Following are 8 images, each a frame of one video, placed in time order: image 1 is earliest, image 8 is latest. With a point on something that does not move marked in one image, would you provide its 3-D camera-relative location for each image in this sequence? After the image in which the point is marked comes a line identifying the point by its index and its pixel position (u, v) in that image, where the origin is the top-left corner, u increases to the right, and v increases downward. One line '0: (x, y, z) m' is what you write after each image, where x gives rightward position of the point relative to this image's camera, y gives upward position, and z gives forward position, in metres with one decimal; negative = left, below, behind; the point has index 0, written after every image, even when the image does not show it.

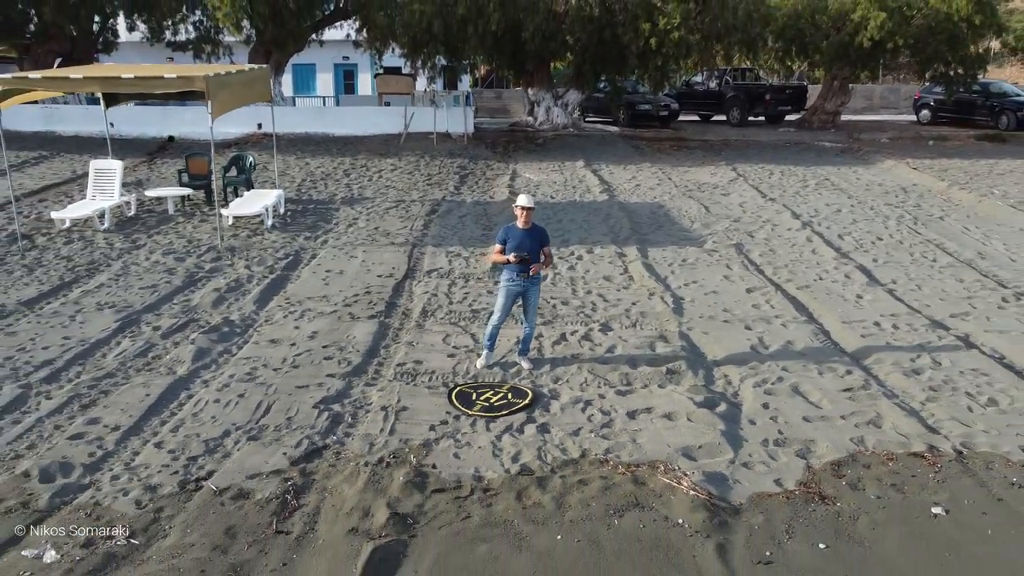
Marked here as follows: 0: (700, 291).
0: (+1.6, 0.0, +6.9) m
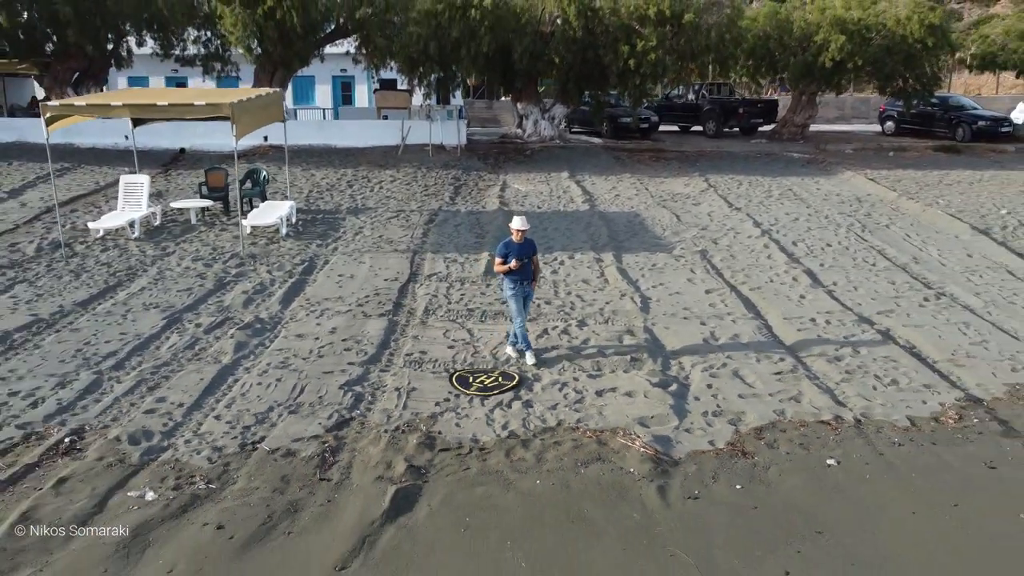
0: (+1.5, 0.0, +8.0) m
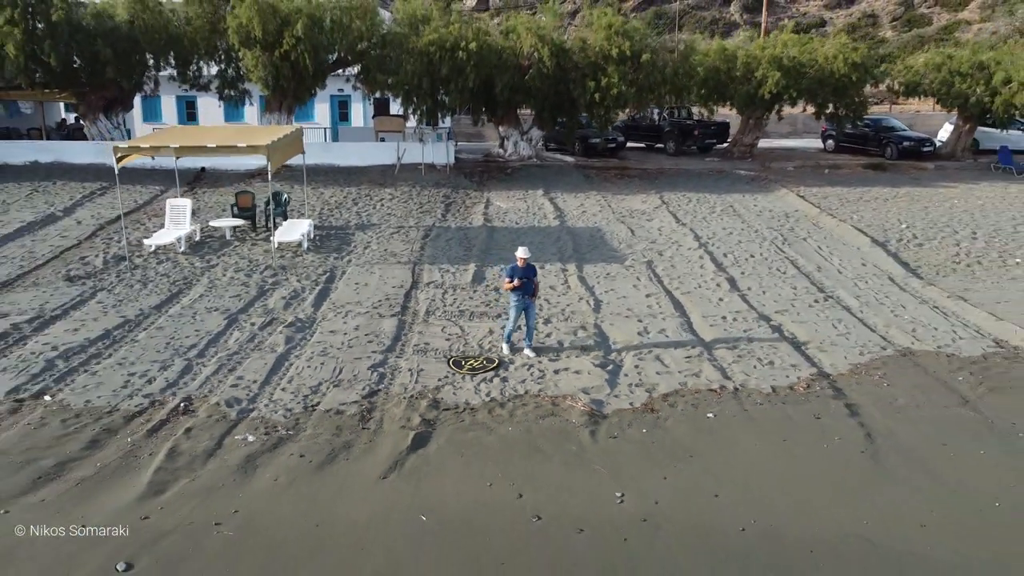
0: (+1.3, -0.1, +10.1) m
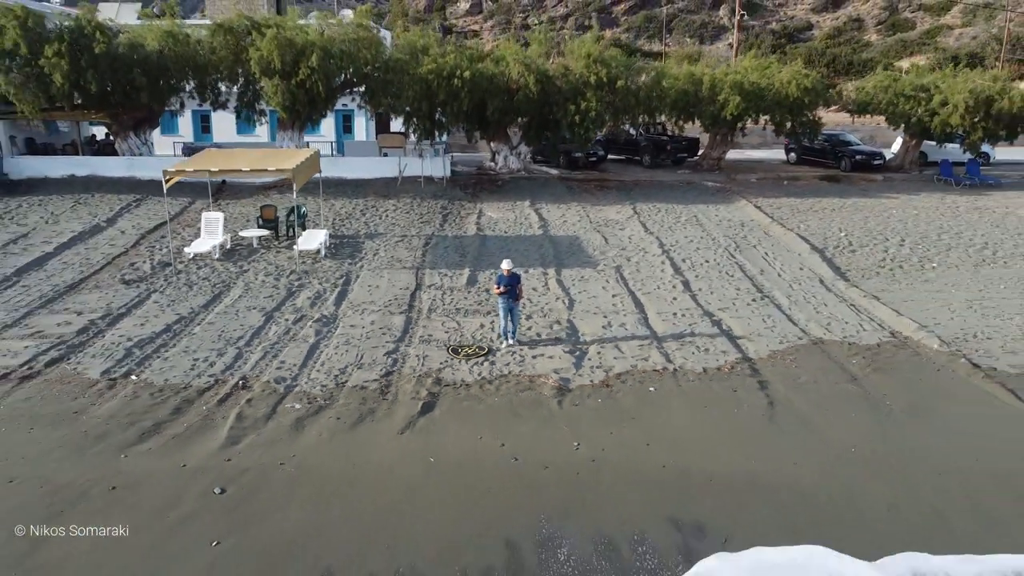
0: (+1.1, -0.1, +12.1) m
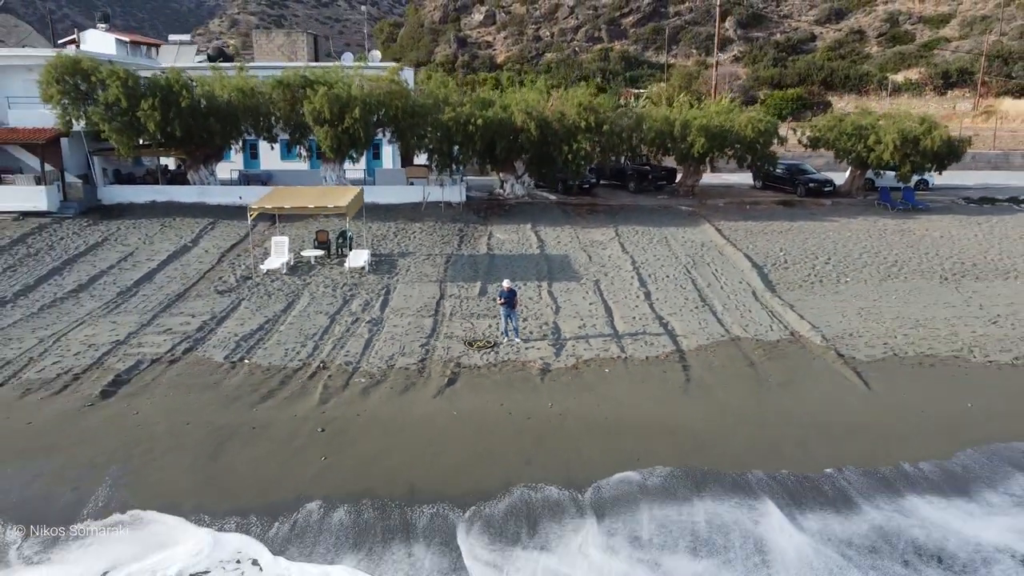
0: (+1.1, -0.3, +15.9) m
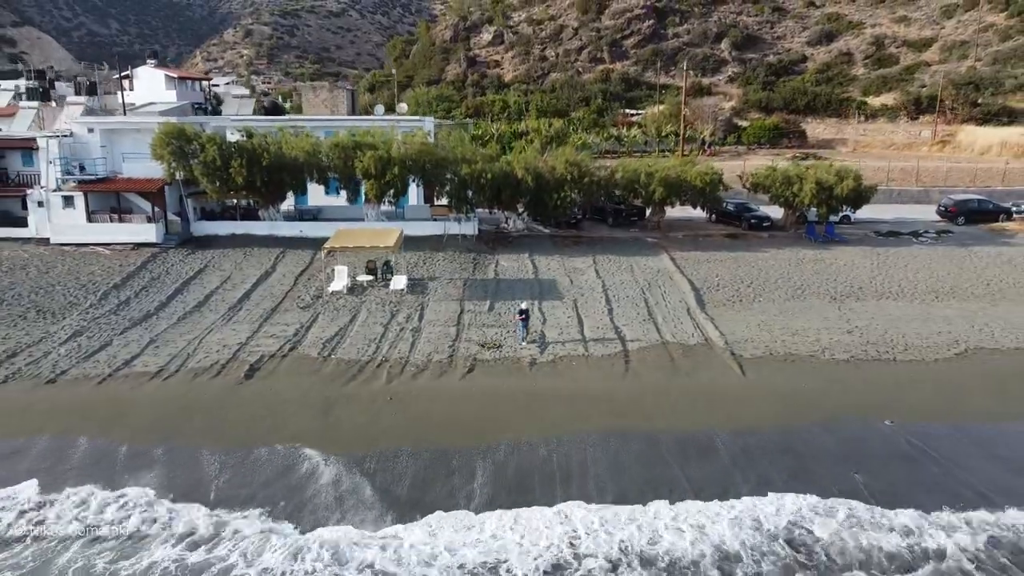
0: (+1.1, -0.8, +22.2) m
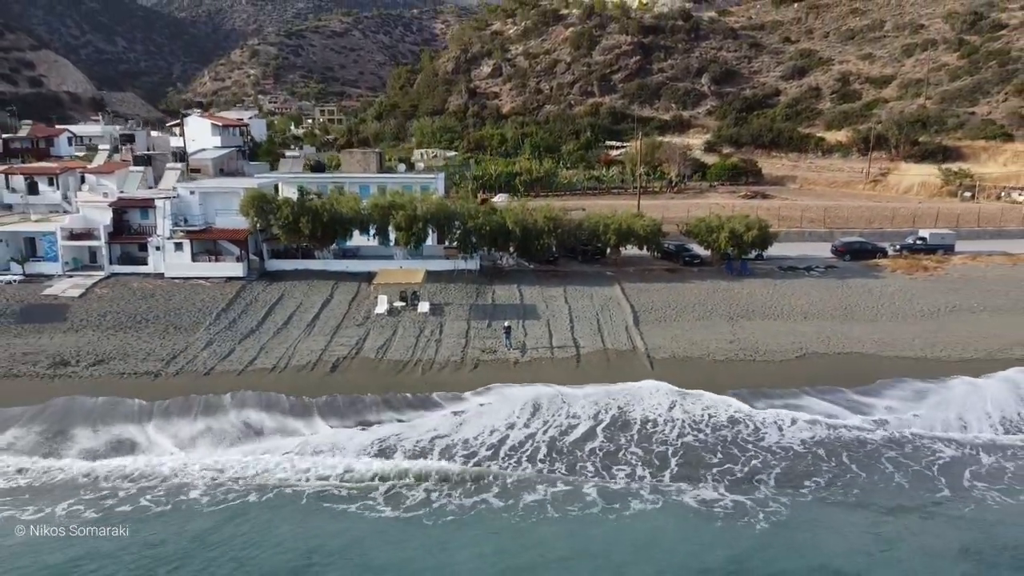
0: (+0.8, -1.7, +32.1) m
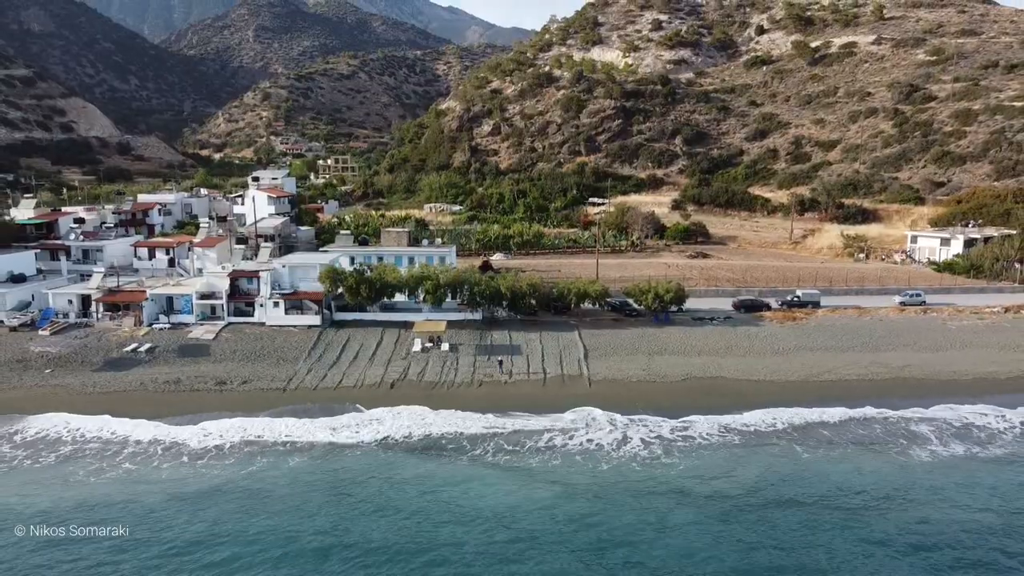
0: (+0.3, -4.5, +49.2) m
